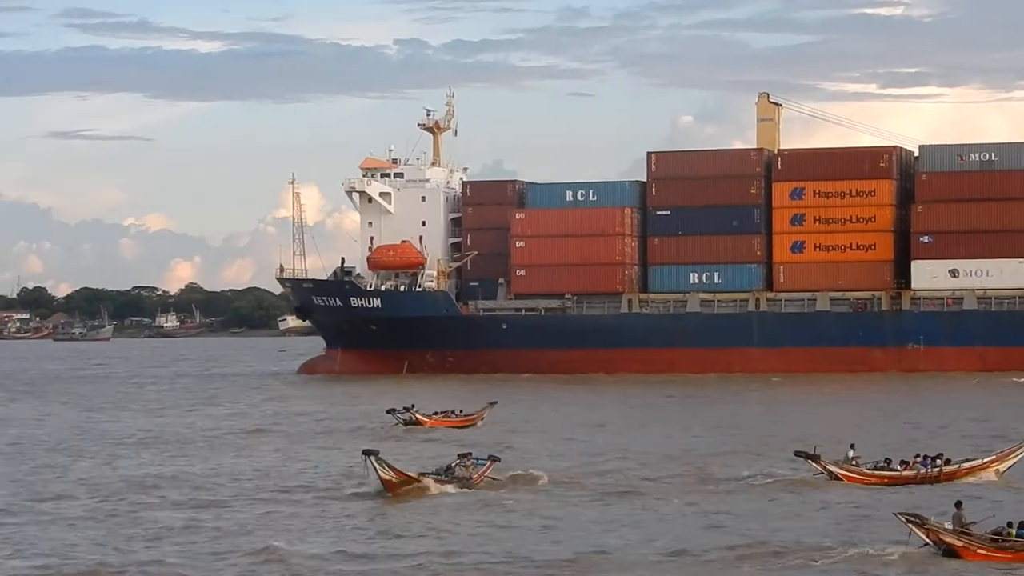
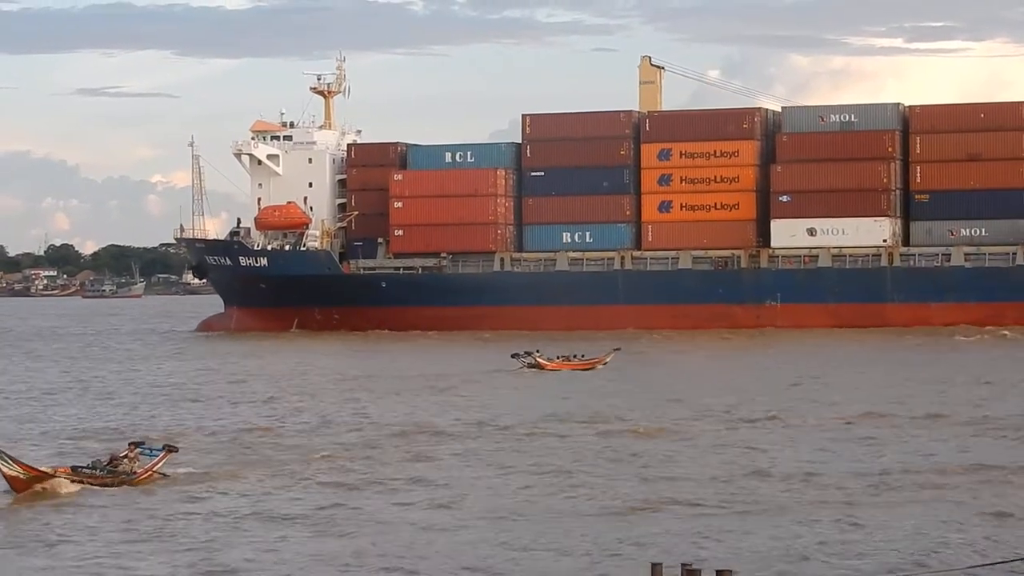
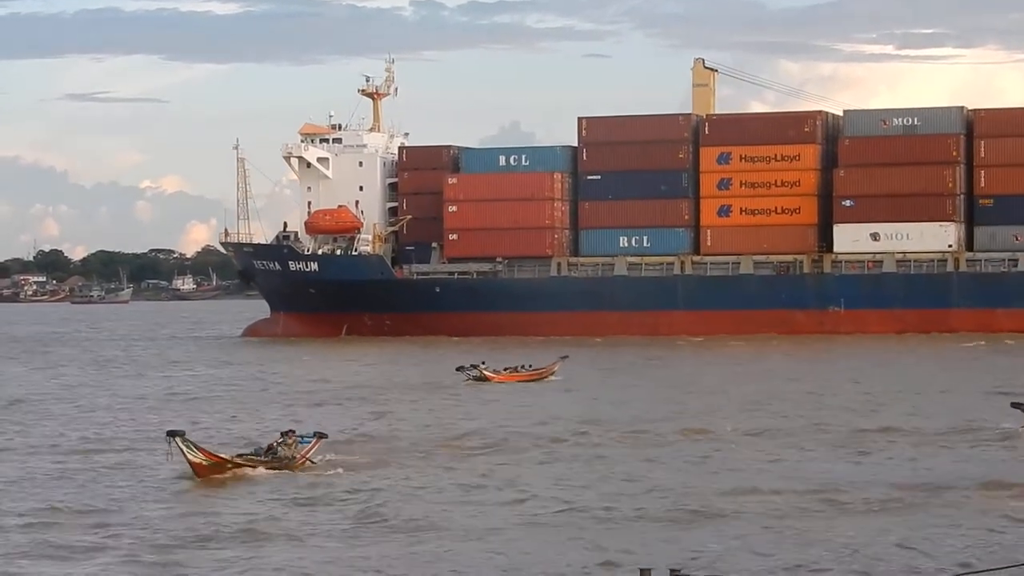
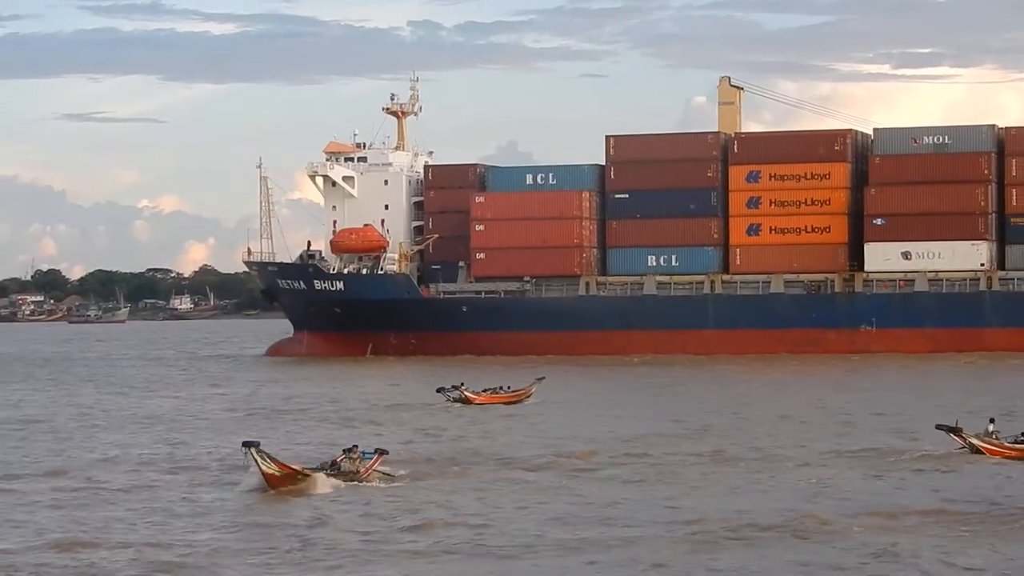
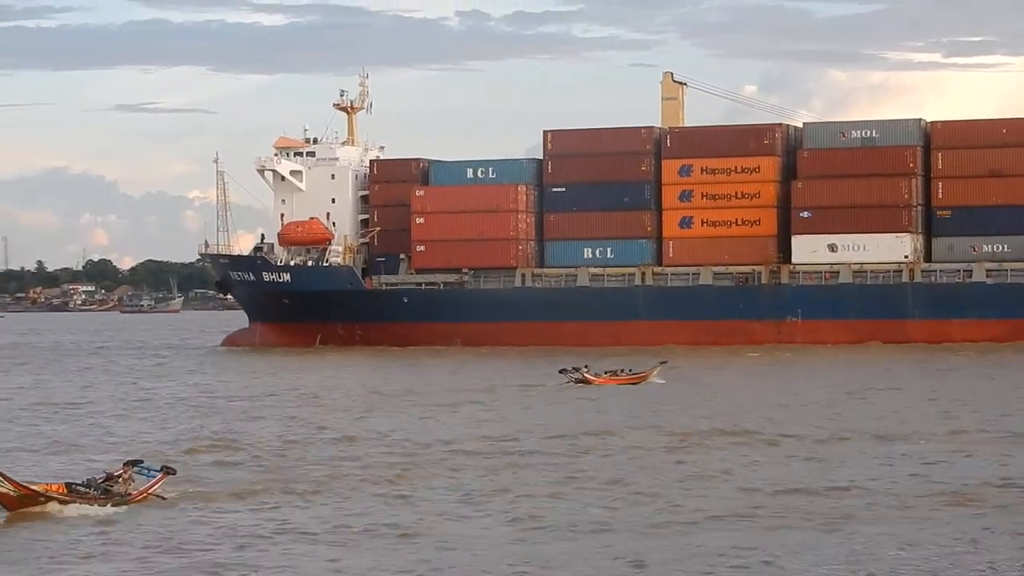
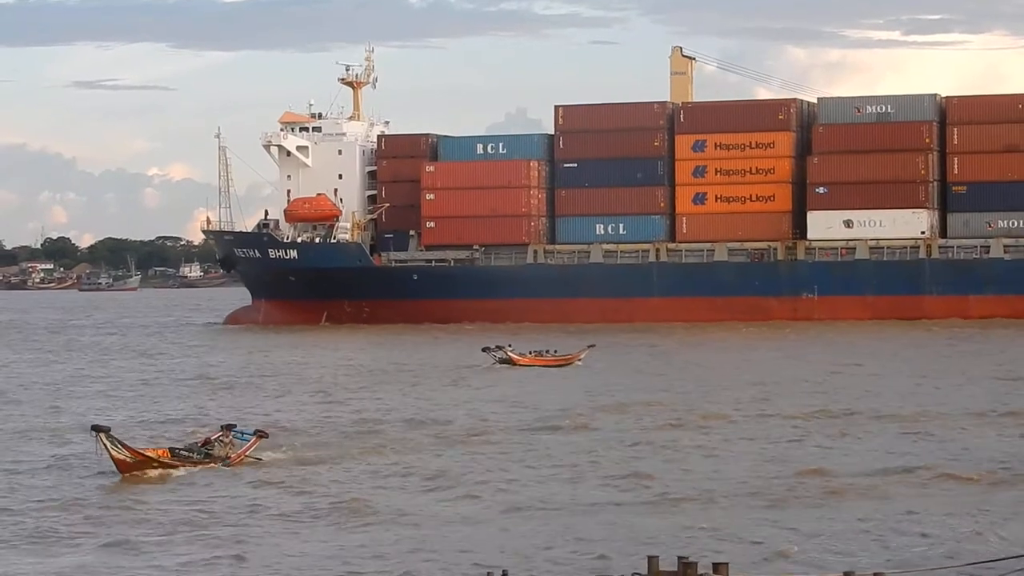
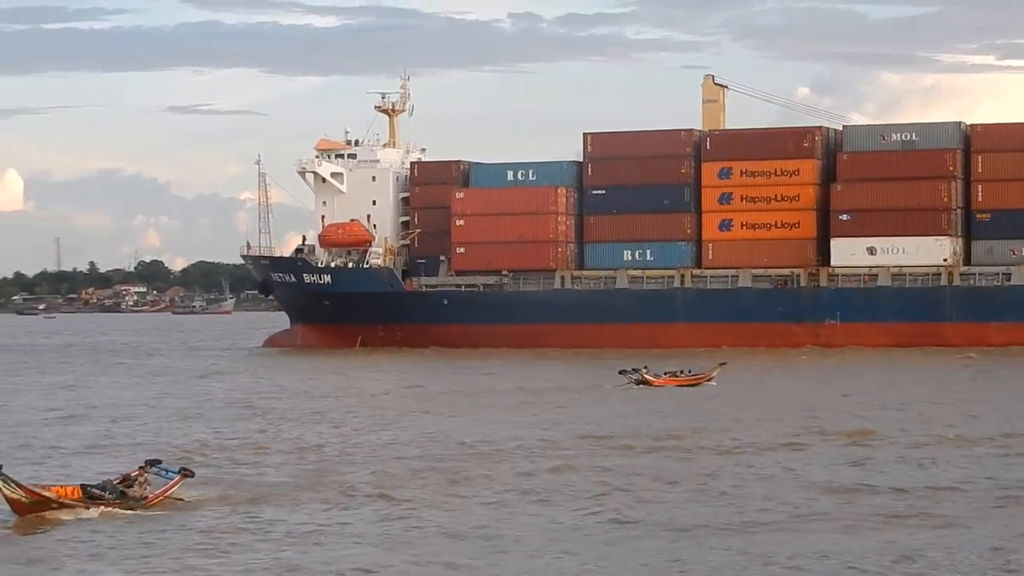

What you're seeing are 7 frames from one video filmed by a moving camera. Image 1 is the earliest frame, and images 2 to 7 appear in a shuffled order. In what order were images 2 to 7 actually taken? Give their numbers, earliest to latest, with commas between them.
4, 3, 6, 2, 5, 7
